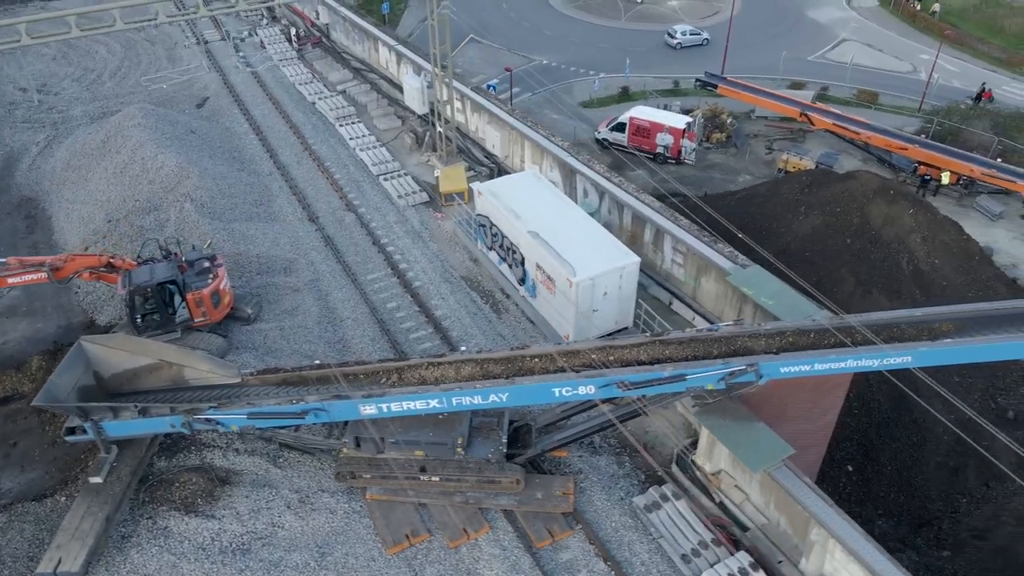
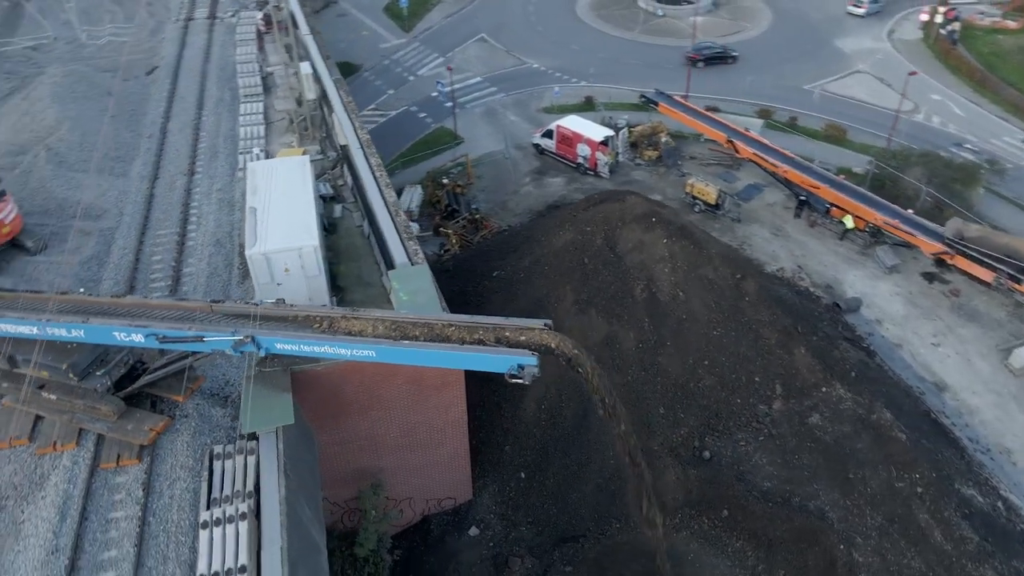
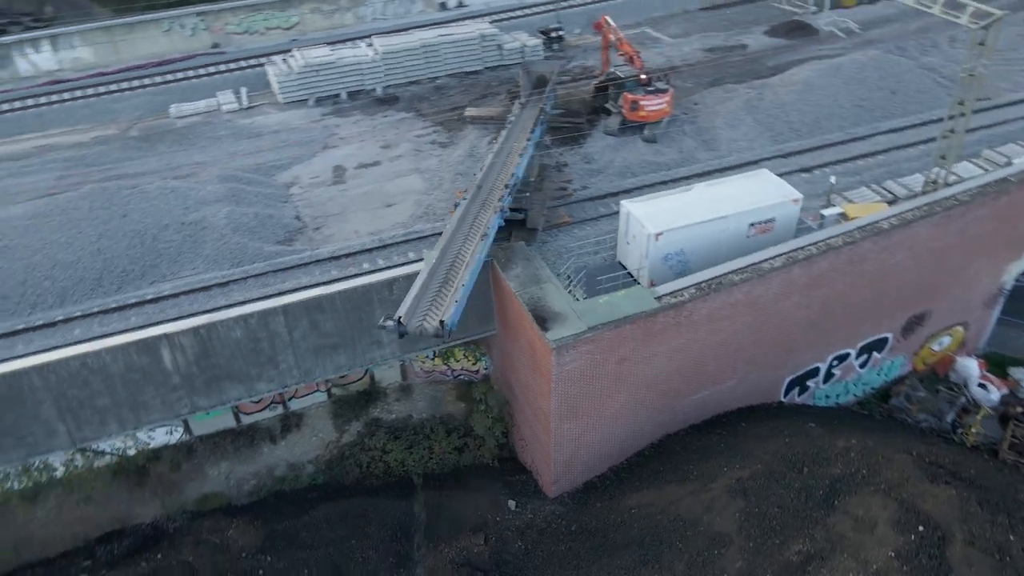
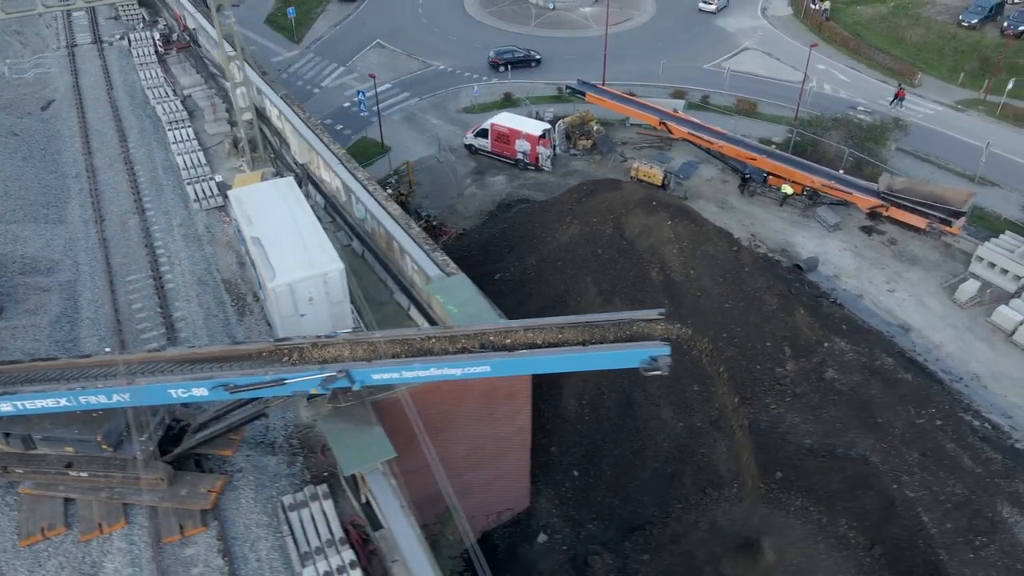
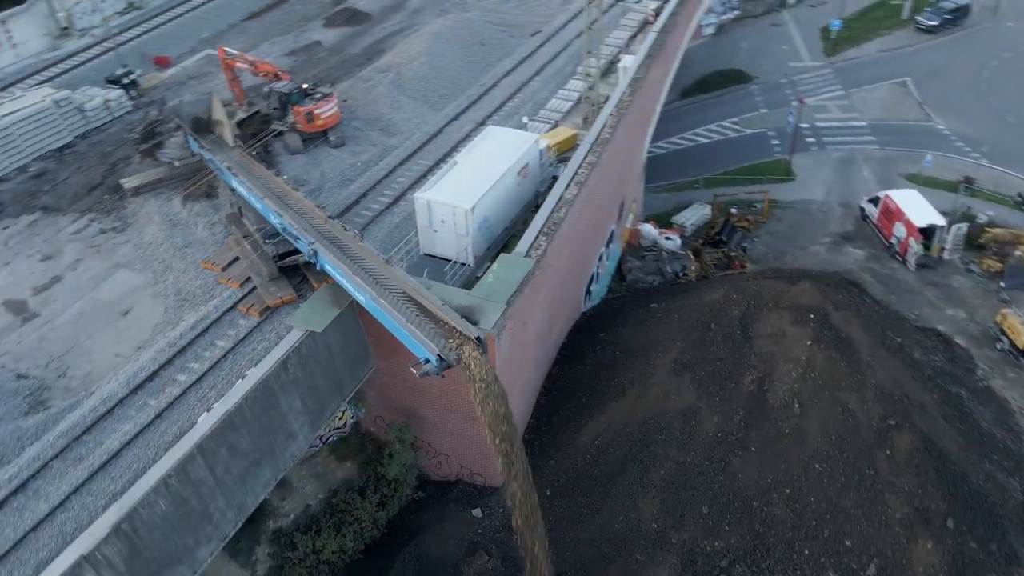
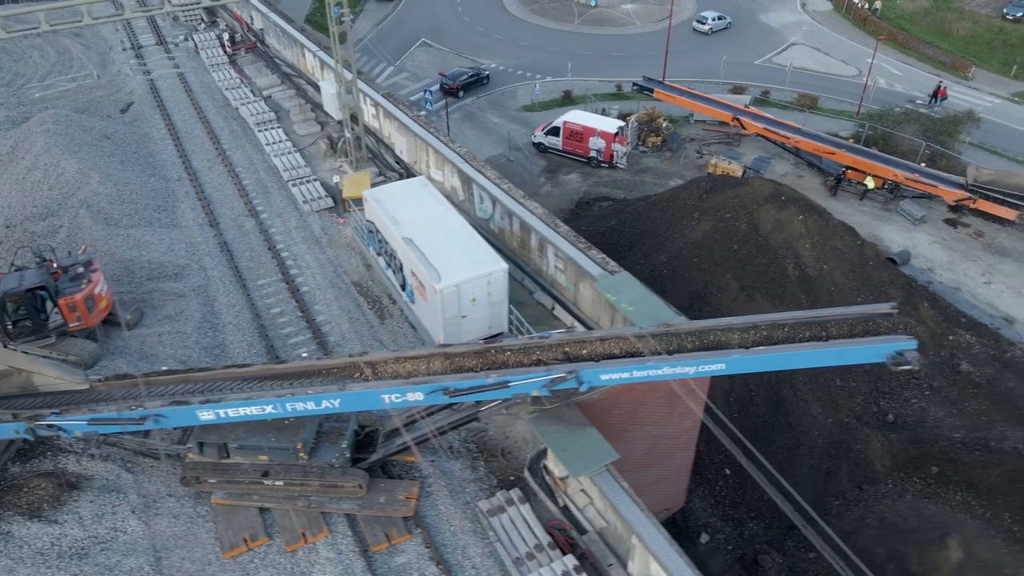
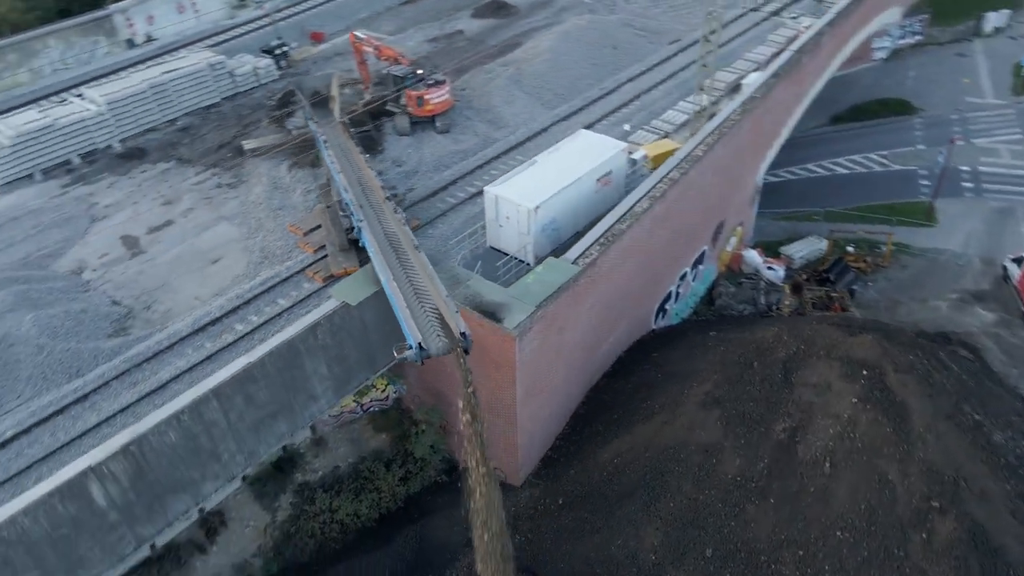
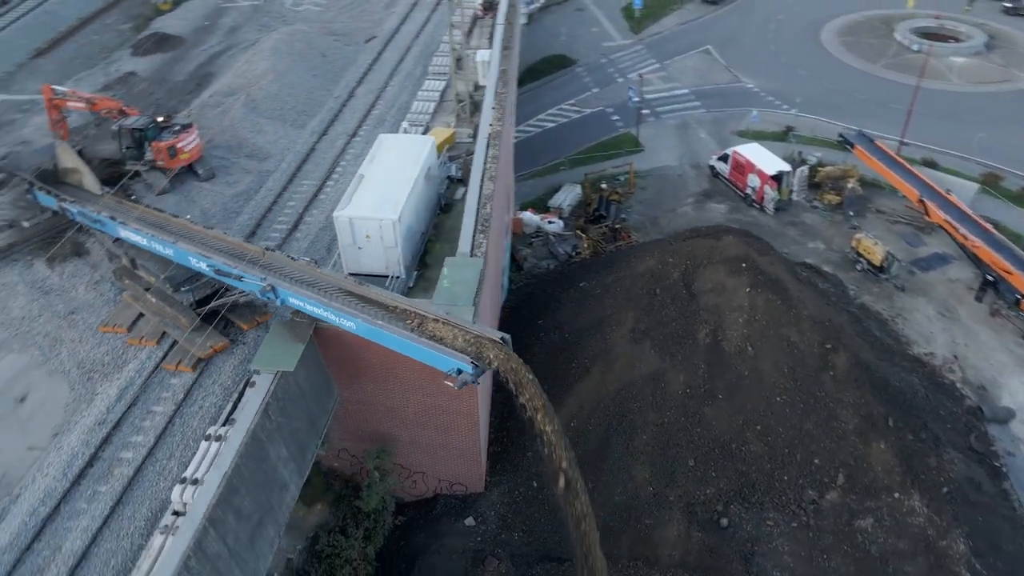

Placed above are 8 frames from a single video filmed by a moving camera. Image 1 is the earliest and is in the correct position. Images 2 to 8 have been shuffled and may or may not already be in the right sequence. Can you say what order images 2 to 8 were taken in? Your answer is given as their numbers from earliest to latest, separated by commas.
6, 4, 2, 8, 5, 7, 3
